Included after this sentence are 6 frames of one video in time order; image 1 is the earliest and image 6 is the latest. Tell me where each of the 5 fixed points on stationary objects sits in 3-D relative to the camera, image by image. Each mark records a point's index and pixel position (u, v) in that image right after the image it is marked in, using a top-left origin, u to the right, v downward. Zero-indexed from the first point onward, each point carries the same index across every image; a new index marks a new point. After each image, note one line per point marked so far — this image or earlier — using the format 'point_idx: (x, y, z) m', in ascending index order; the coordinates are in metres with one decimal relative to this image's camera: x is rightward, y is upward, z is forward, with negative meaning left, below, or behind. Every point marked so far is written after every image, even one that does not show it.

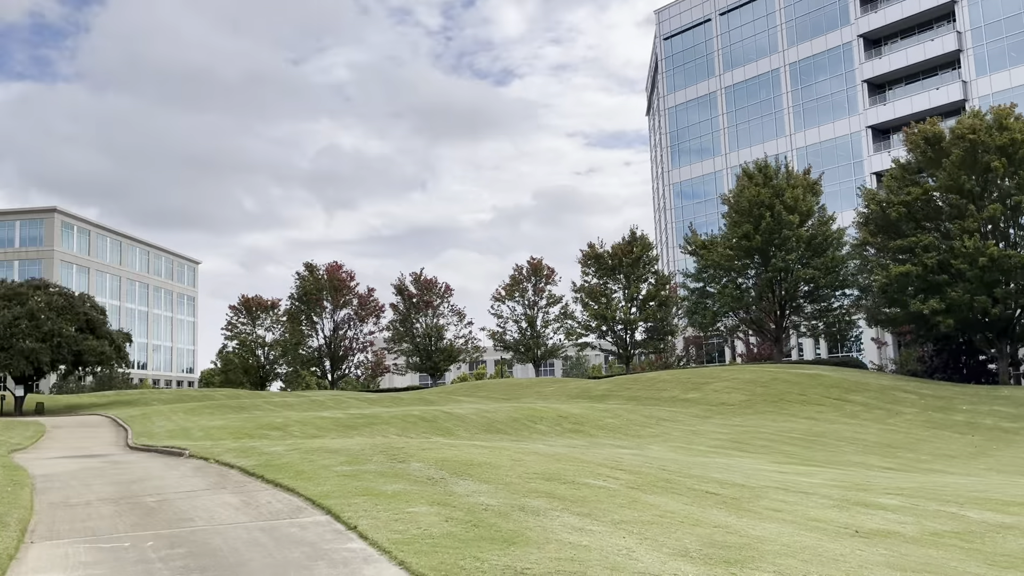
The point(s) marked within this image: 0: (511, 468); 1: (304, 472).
0: (0.0, -2.4, +10.9) m
1: (-2.6, -2.3, +10.4) m
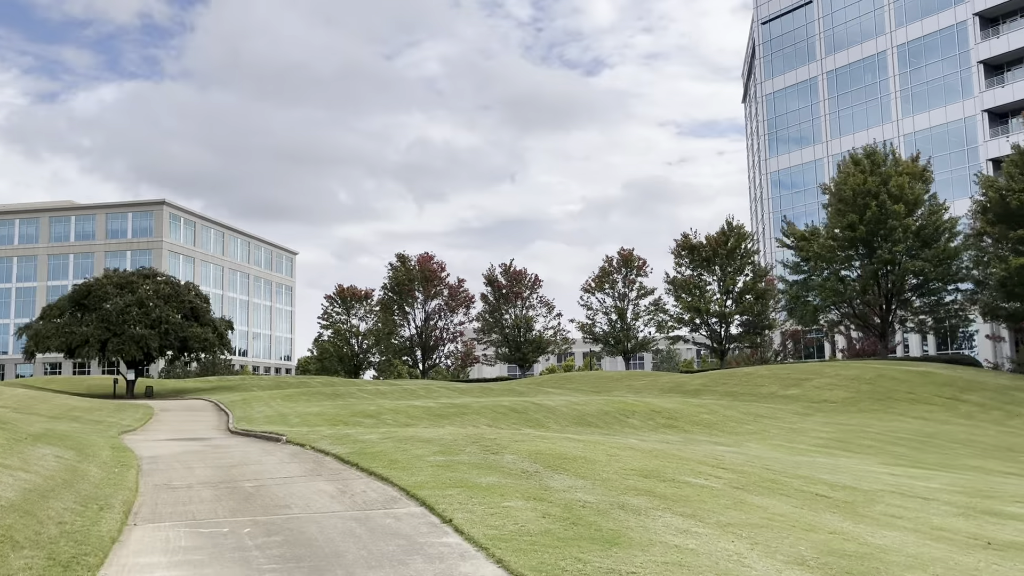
0: (+1.2, -2.2, +10.6) m
1: (-1.4, -2.1, +10.3) m
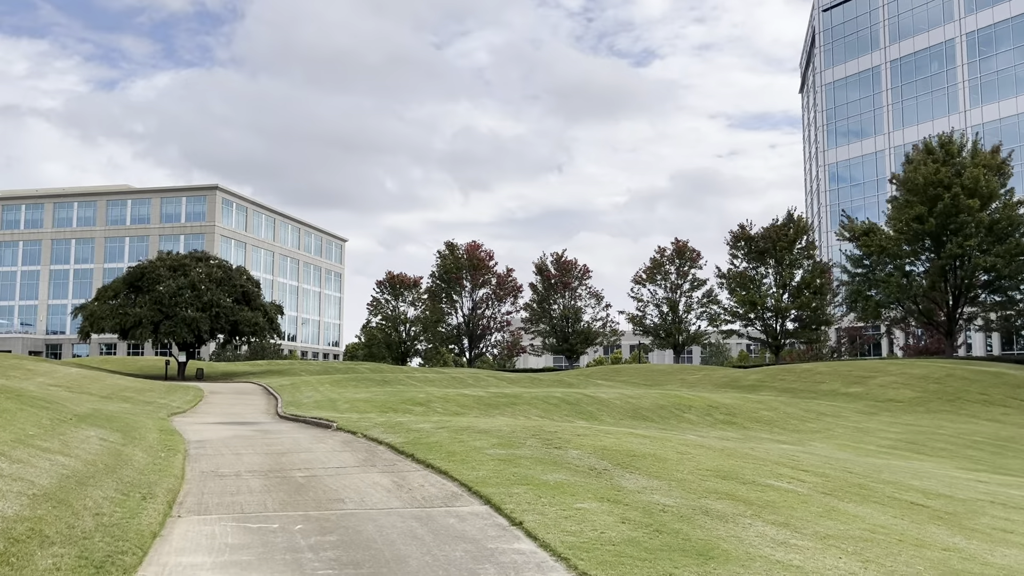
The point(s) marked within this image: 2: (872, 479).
0: (+2.0, -2.0, +9.8) m
1: (-0.6, -1.9, +9.7) m
2: (+4.7, -2.5, +11.0) m
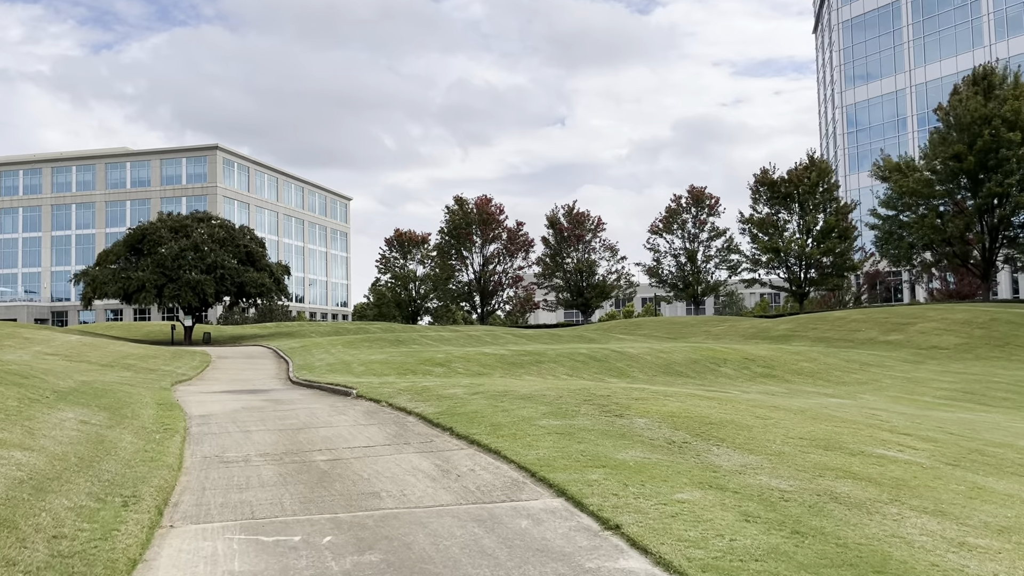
0: (+2.5, -1.4, +8.3) m
1: (-0.1, -1.4, +8.2) m
2: (+5.3, -1.7, +9.5) m
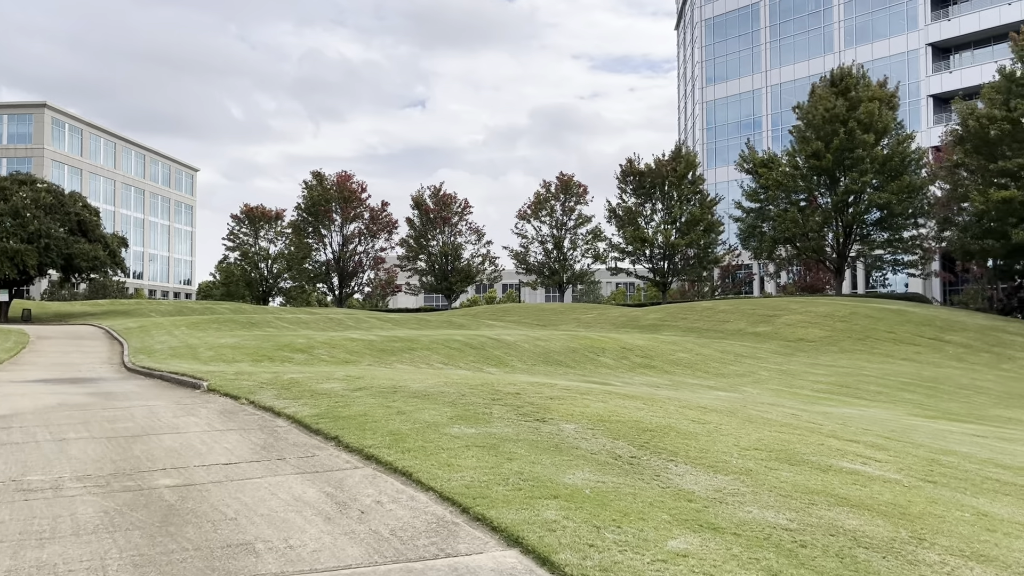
0: (+1.7, -1.3, +7.1) m
1: (-0.8, -1.2, +6.5) m
2: (+4.2, -1.6, +8.7) m
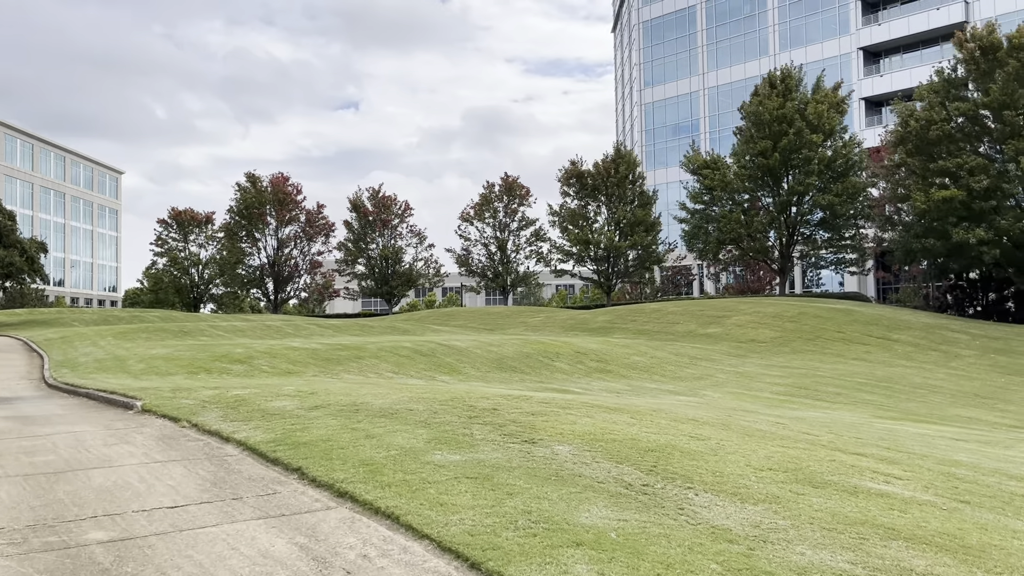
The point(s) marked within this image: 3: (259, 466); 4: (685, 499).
0: (+1.6, -1.3, +6.4) m
1: (-0.9, -1.2, +5.7) m
2: (+4.0, -1.6, +8.2) m
3: (-1.9, -1.3, +6.3) m
4: (+1.1, -1.3, +5.2) m
